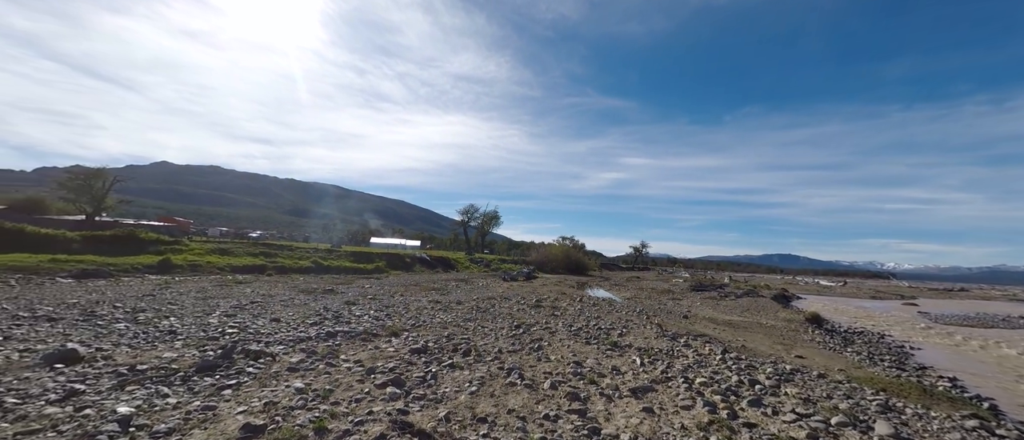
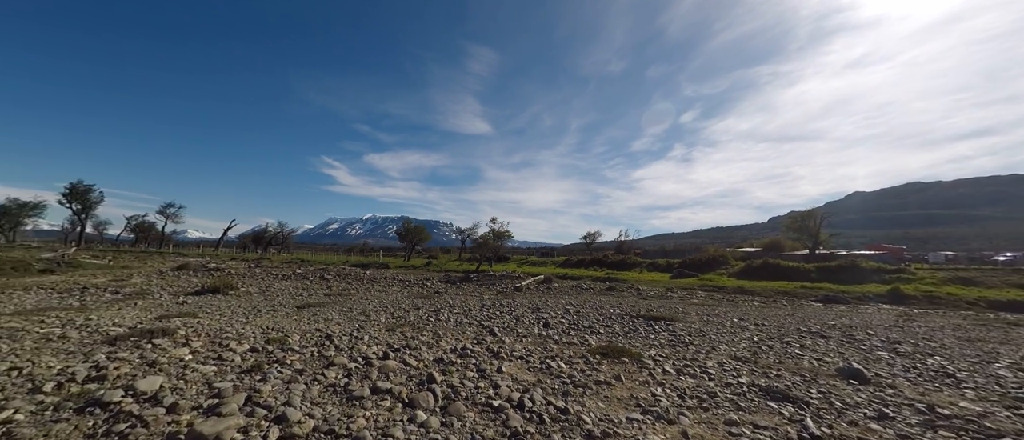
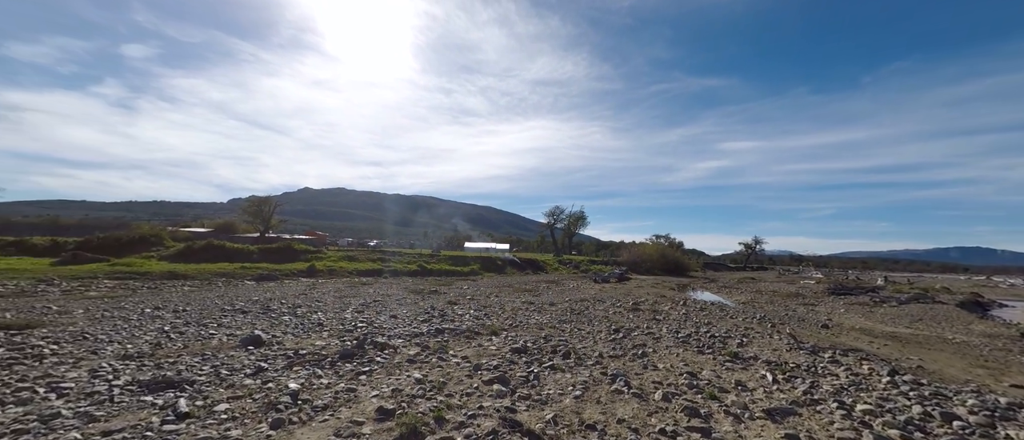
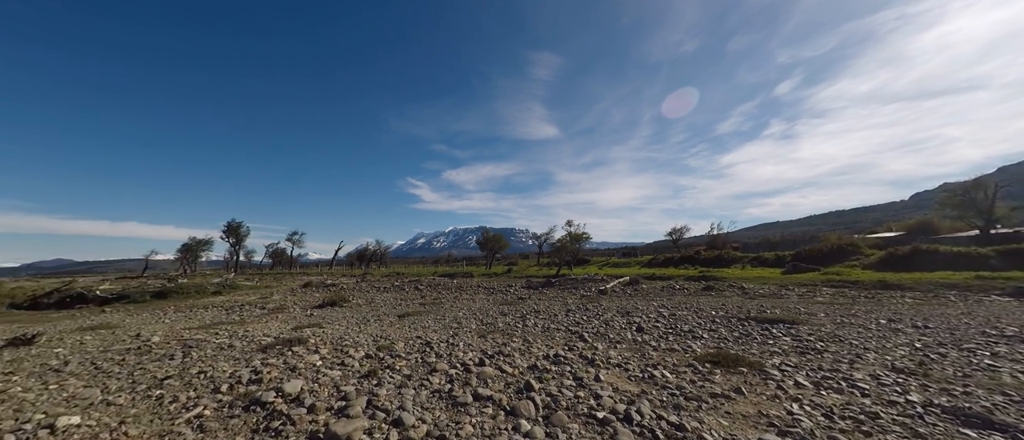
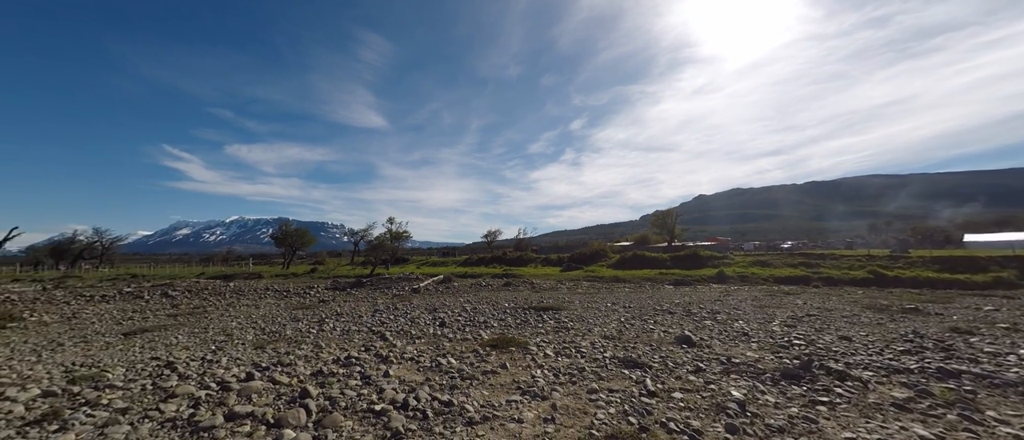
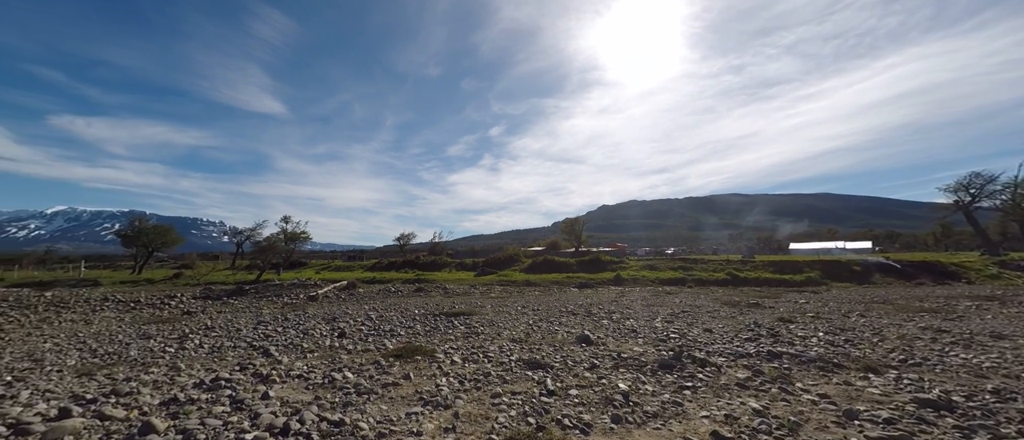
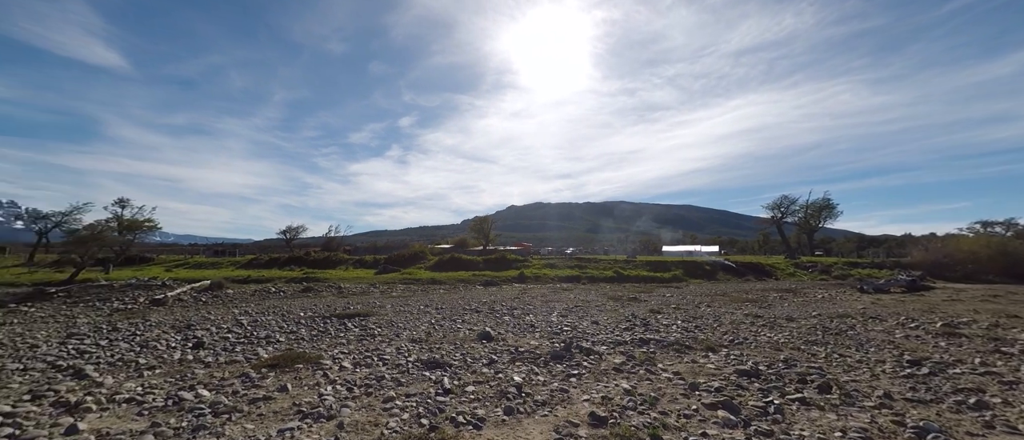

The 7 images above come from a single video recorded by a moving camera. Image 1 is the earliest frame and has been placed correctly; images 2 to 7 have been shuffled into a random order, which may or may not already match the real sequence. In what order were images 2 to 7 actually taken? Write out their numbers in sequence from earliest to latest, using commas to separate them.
3, 7, 6, 5, 2, 4
